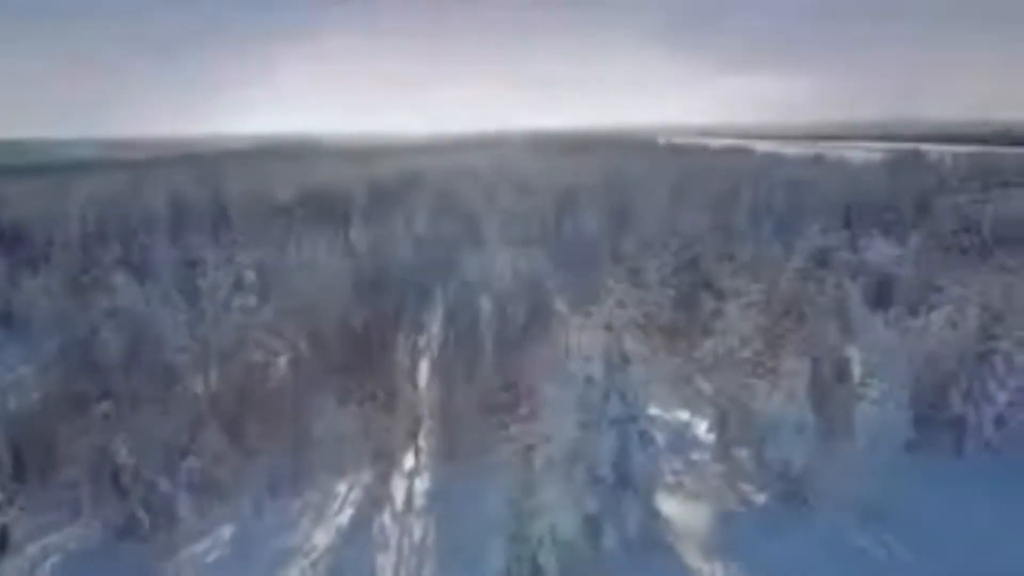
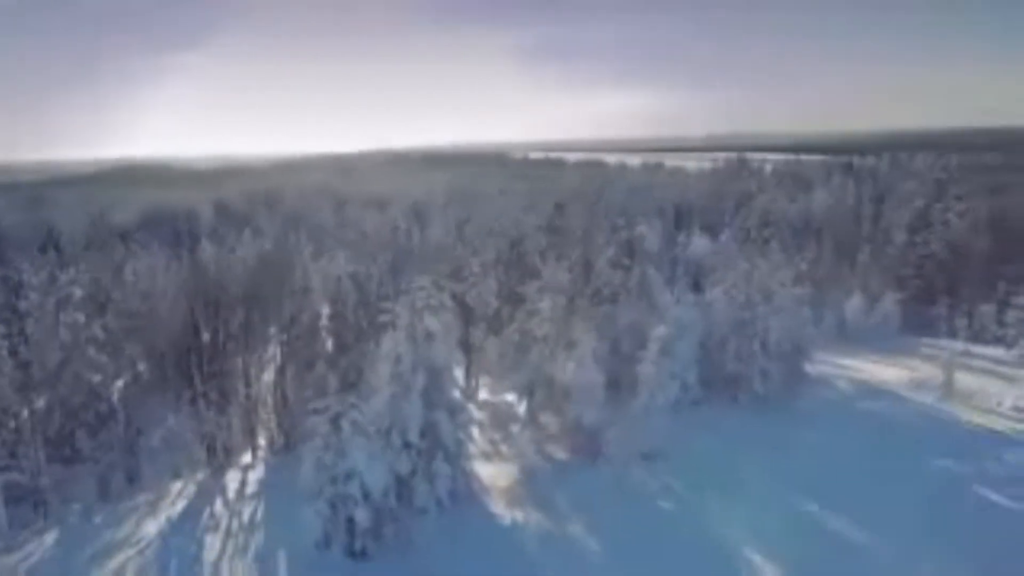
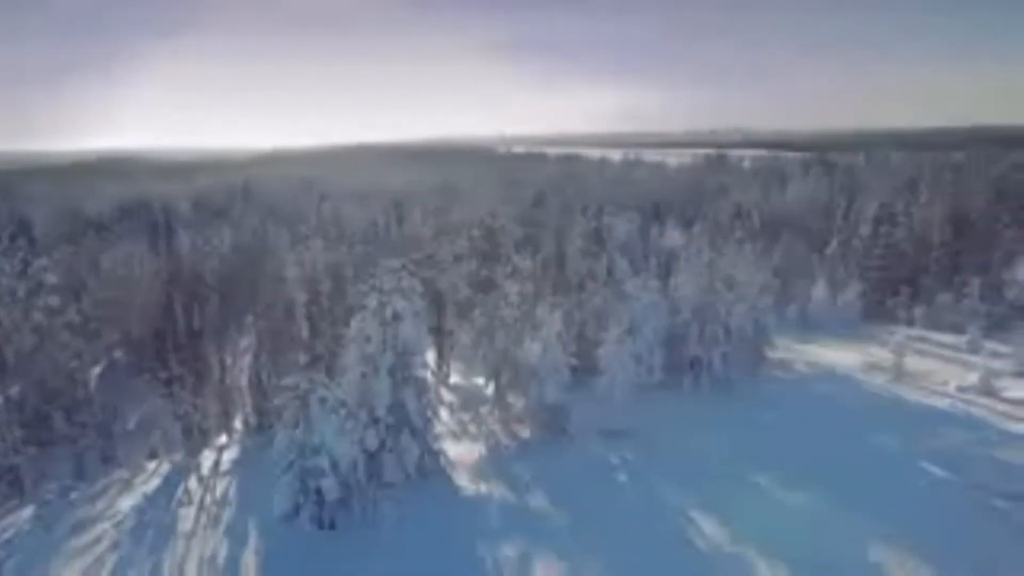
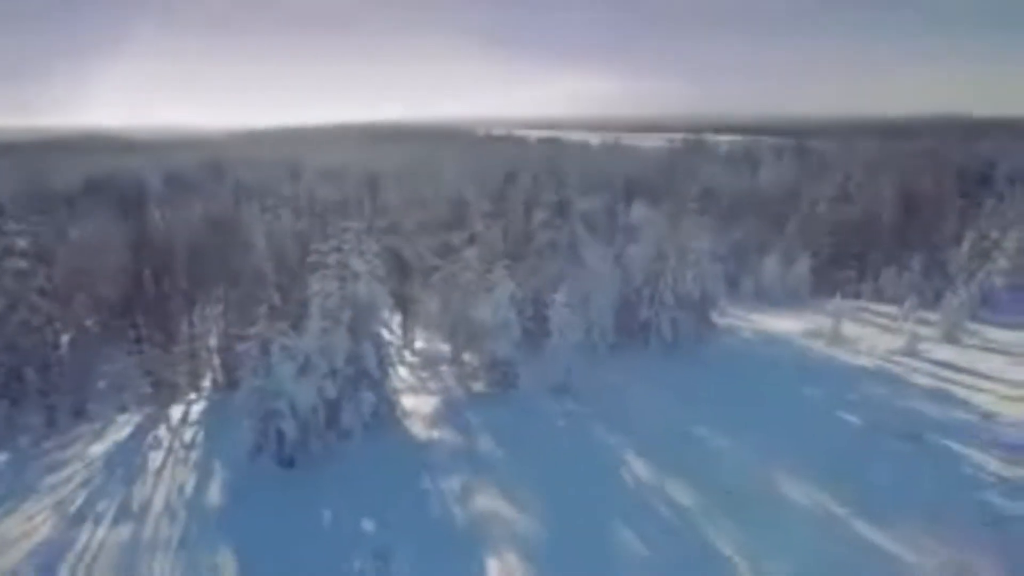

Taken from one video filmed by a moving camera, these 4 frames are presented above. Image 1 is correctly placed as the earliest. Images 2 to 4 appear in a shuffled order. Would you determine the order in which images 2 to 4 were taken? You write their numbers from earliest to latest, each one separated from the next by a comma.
2, 3, 4
